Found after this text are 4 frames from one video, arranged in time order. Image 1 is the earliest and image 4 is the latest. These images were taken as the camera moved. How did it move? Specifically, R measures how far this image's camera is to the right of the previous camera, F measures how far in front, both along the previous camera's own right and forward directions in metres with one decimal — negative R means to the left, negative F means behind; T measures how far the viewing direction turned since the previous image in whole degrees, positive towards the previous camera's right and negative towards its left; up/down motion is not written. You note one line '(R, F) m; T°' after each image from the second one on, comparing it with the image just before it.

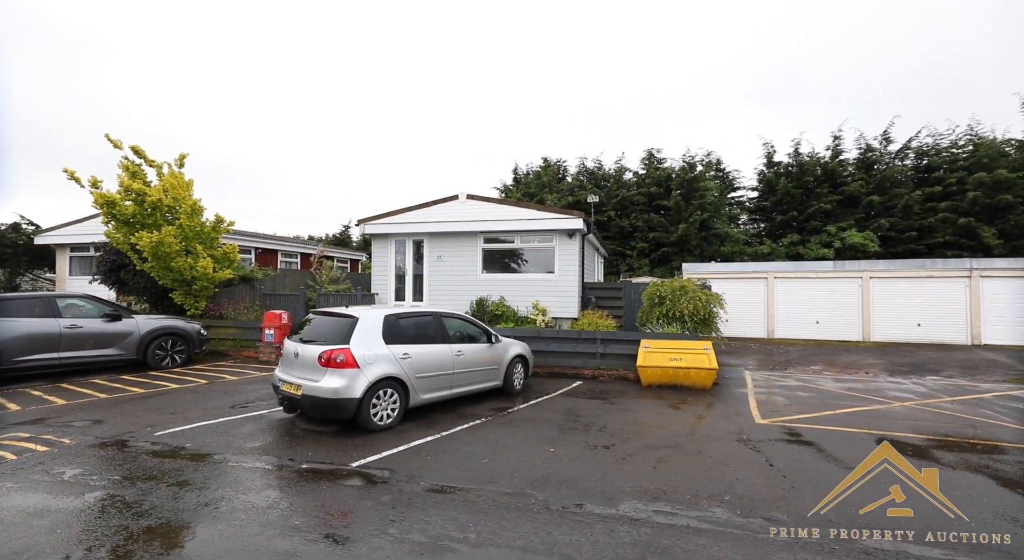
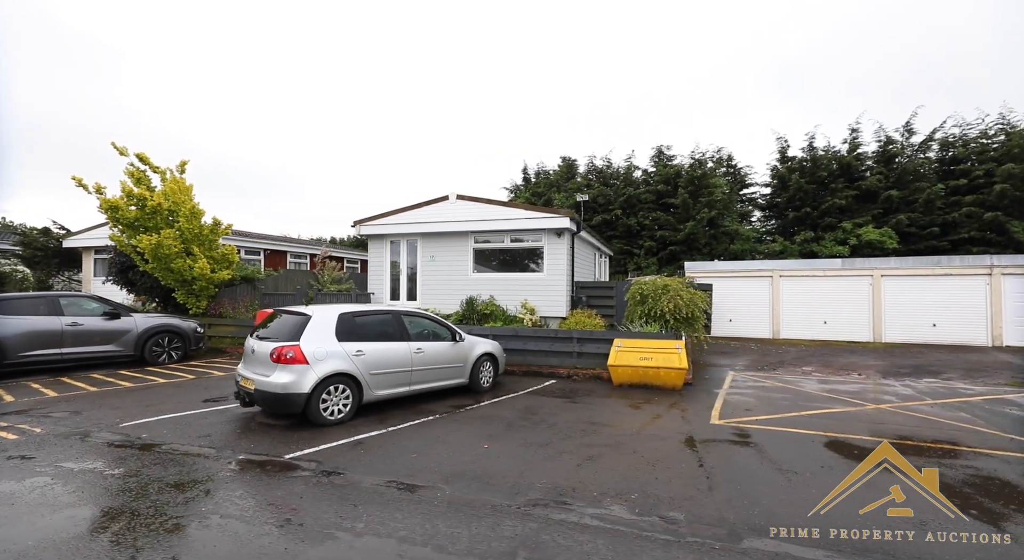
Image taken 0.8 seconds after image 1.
(+1.1, 0.0) m; -4°
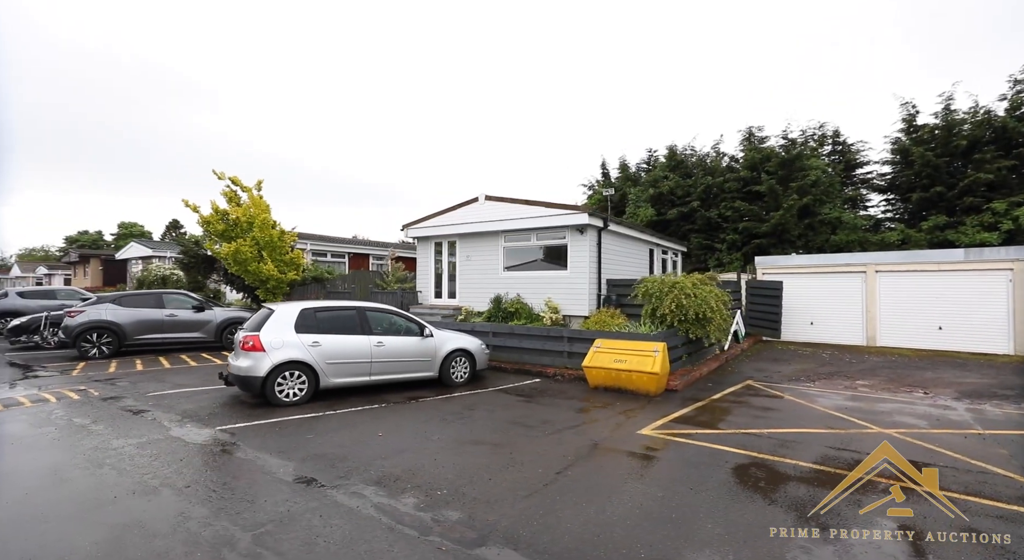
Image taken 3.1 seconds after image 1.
(+3.0, +0.4) m; -17°
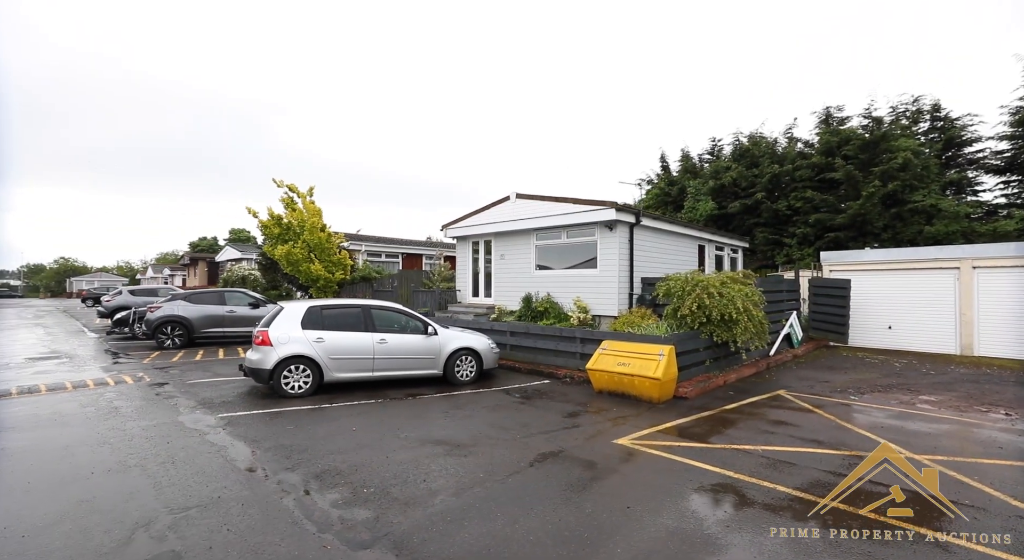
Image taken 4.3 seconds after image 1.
(+1.4, +0.3) m; -10°
